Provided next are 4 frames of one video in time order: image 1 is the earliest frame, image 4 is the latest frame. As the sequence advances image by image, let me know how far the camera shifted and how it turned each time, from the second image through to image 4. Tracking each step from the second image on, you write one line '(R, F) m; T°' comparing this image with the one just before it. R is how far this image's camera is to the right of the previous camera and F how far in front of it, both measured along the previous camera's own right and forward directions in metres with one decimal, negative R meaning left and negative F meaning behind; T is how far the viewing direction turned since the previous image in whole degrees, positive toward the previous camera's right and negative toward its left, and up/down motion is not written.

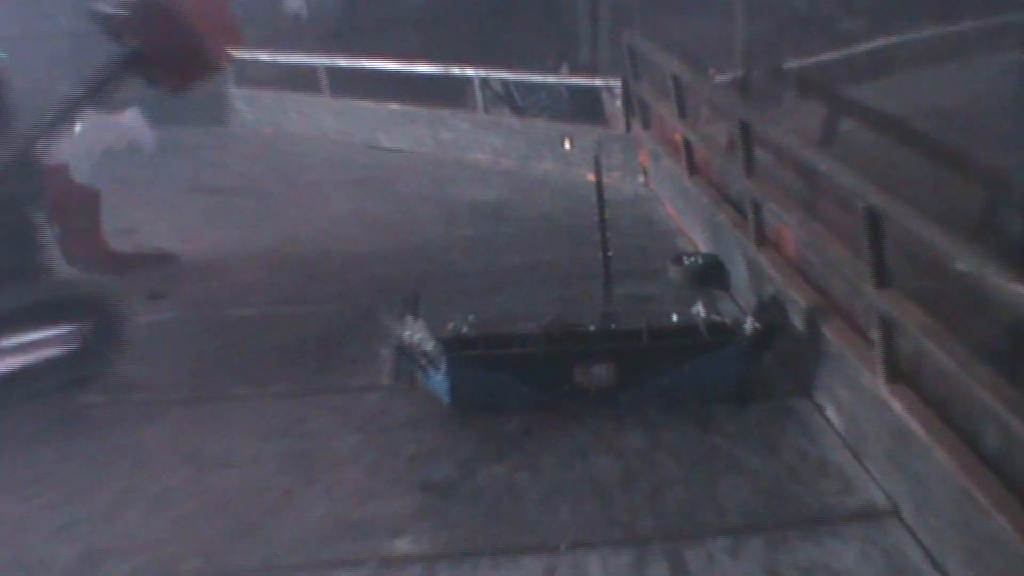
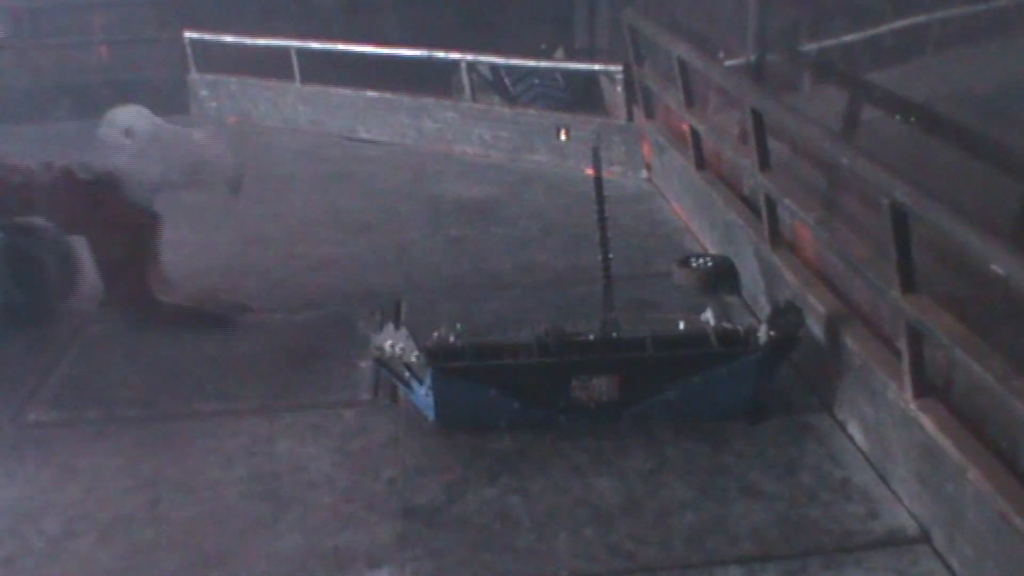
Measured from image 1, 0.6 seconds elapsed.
(0.0, +0.4) m; 0°
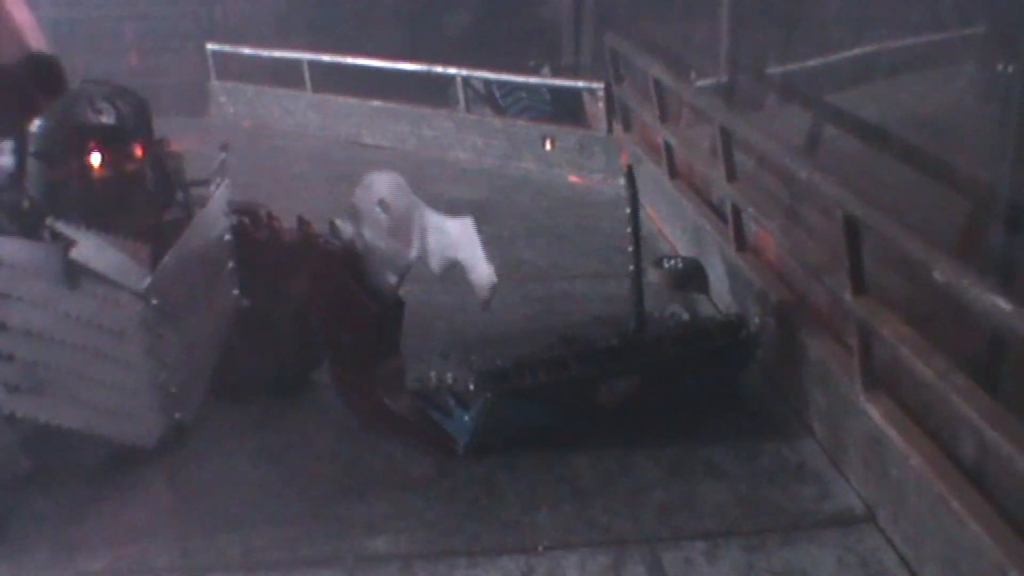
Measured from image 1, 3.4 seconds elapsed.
(0.0, -0.4) m; +1°
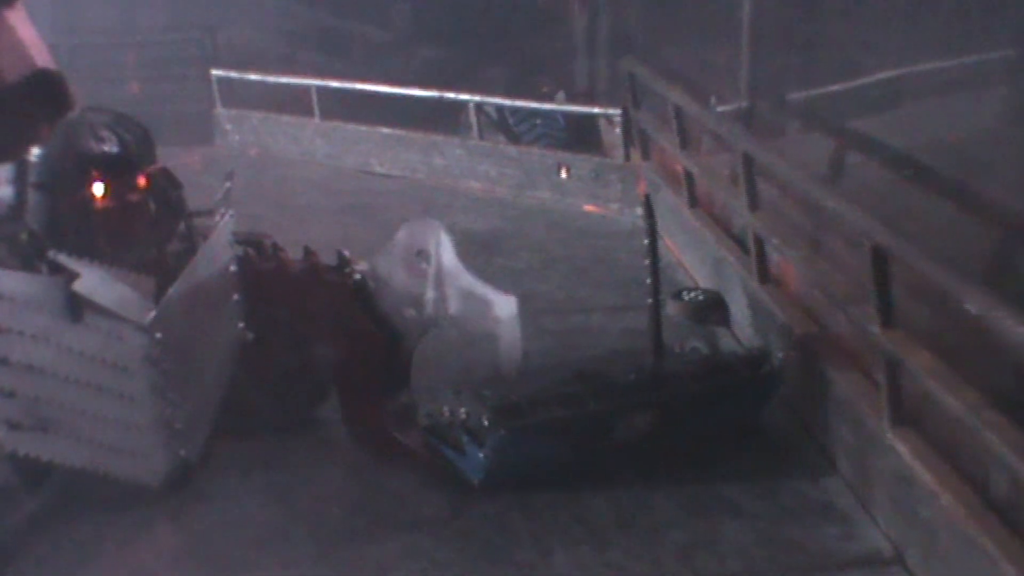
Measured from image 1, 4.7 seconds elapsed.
(0.0, +0.1) m; 0°
